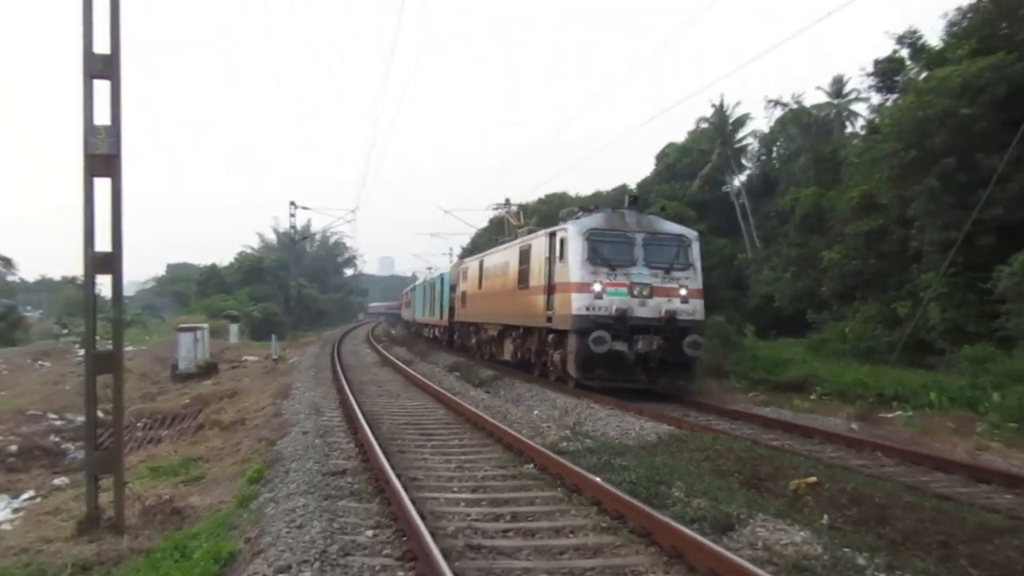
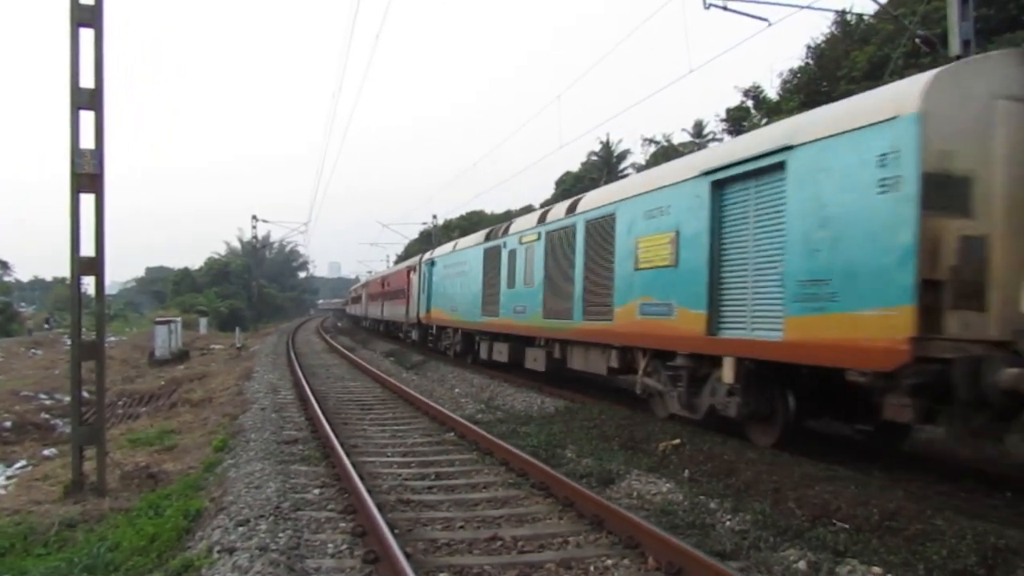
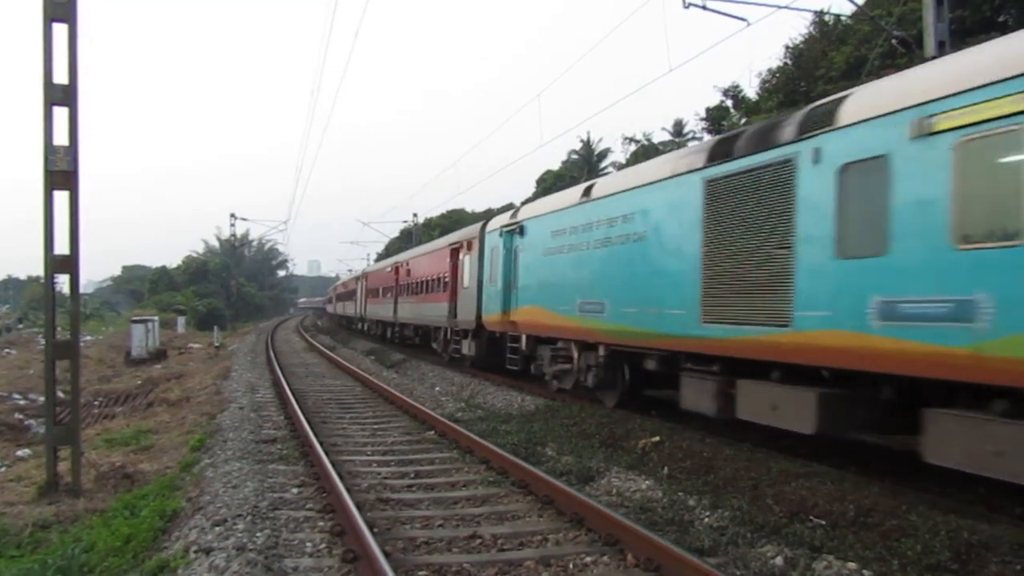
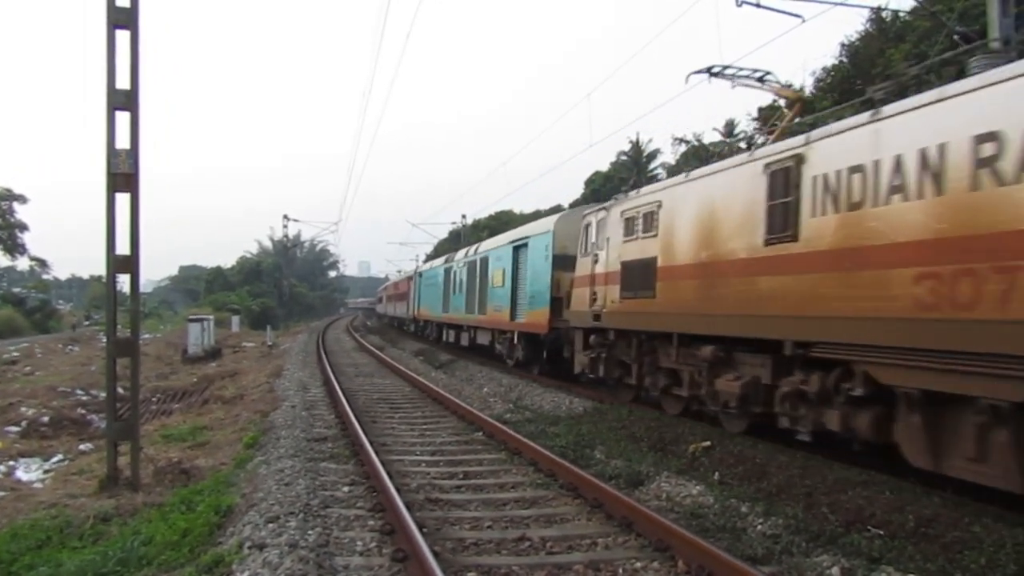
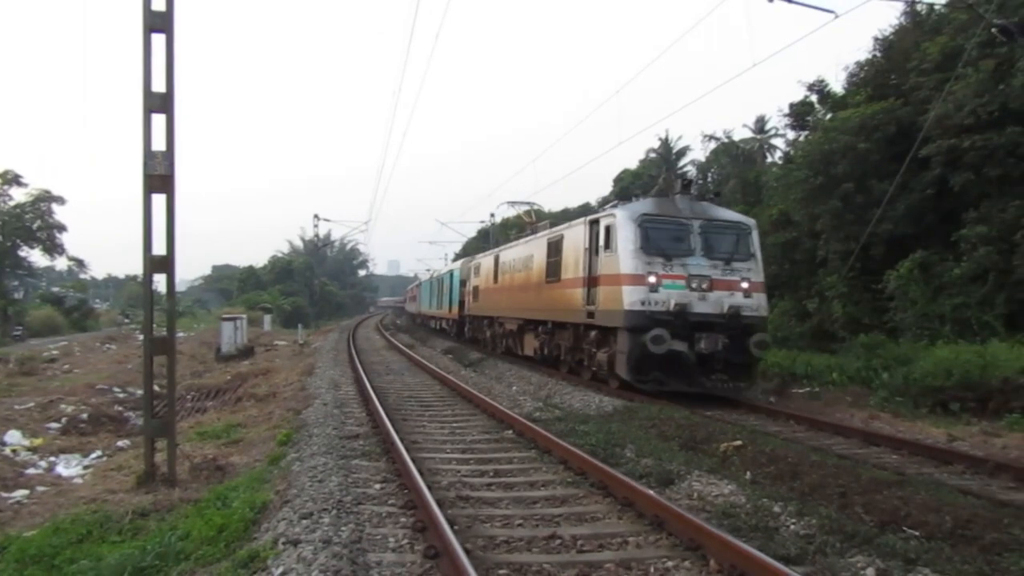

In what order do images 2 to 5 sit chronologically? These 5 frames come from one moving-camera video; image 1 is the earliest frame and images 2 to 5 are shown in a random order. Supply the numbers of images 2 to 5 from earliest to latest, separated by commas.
5, 4, 2, 3
